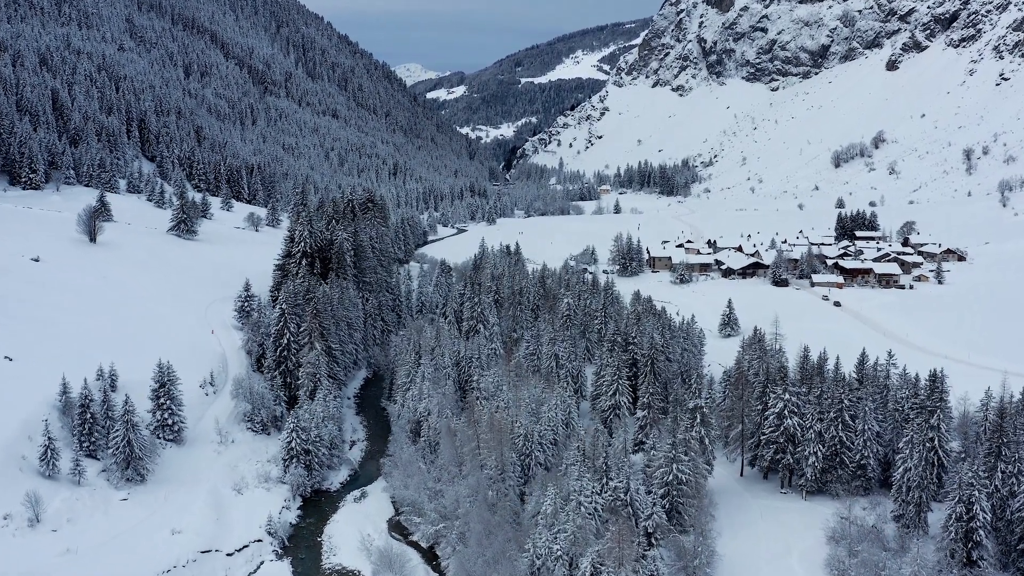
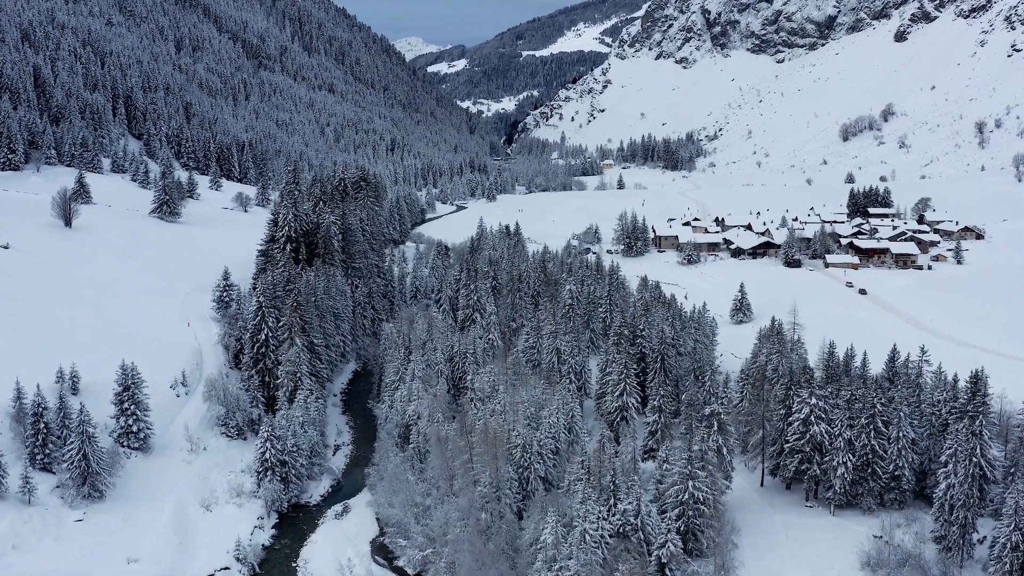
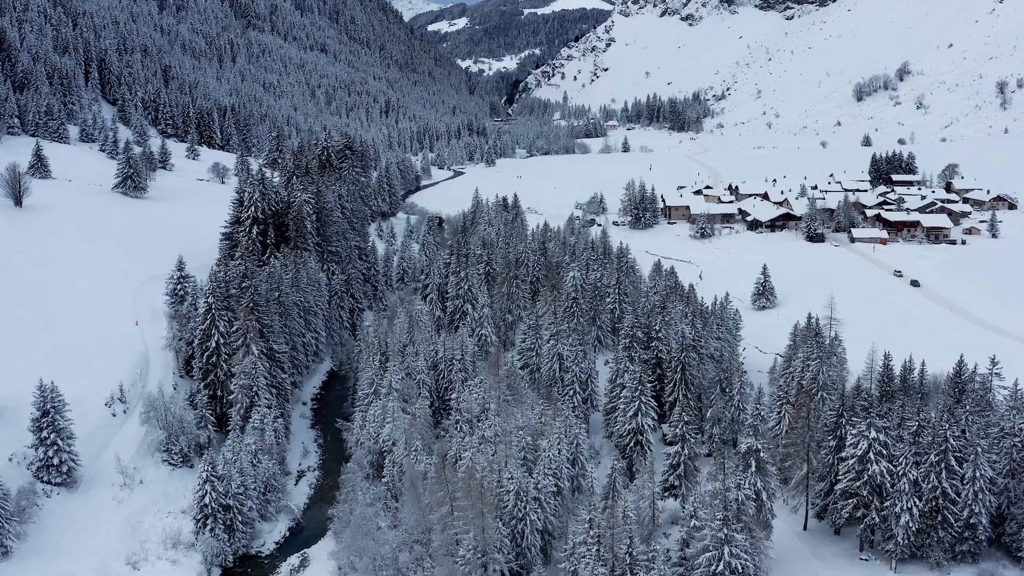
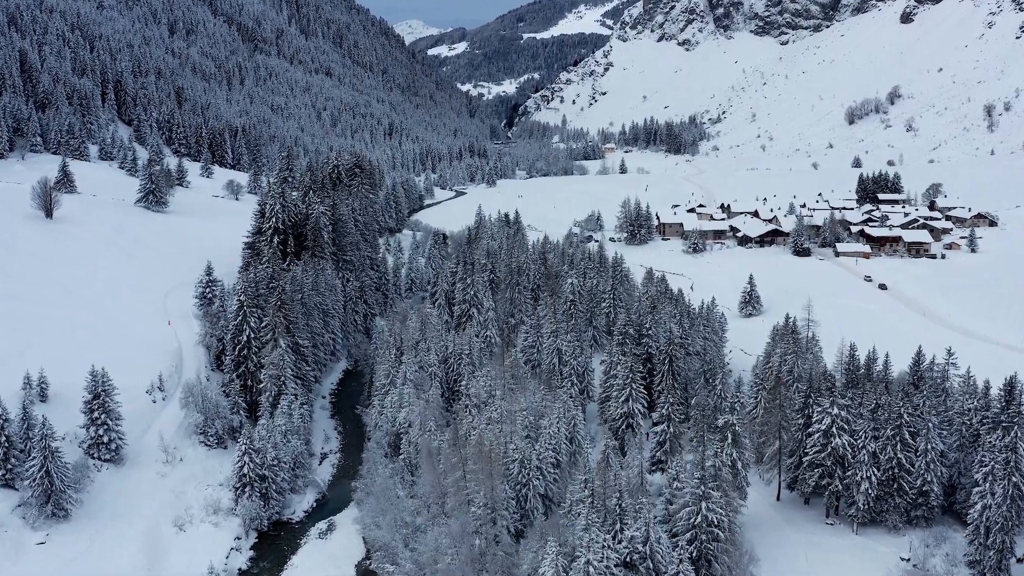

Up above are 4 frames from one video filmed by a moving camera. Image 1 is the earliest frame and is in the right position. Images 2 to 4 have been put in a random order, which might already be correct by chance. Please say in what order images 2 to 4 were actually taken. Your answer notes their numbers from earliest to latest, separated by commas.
2, 4, 3
